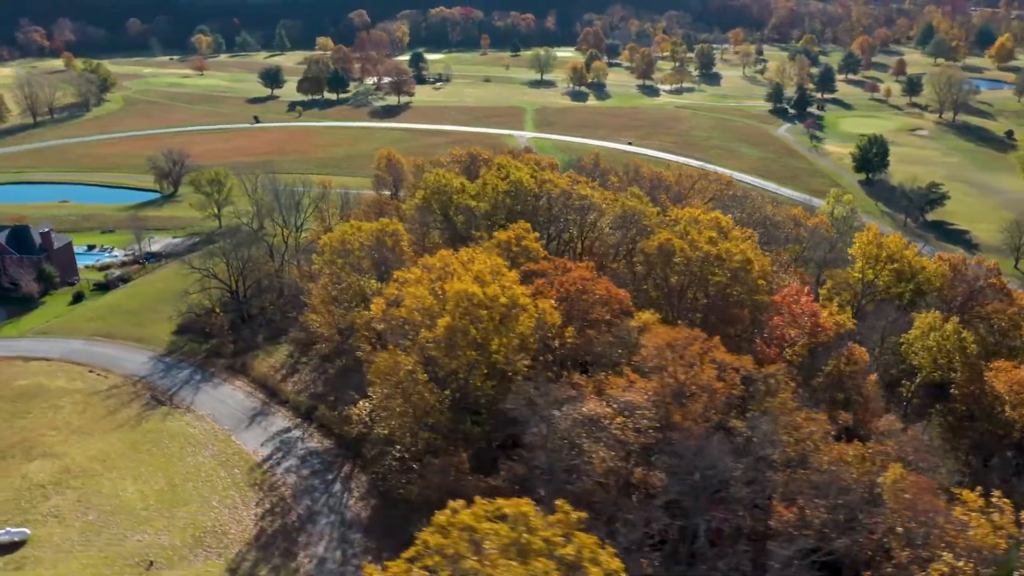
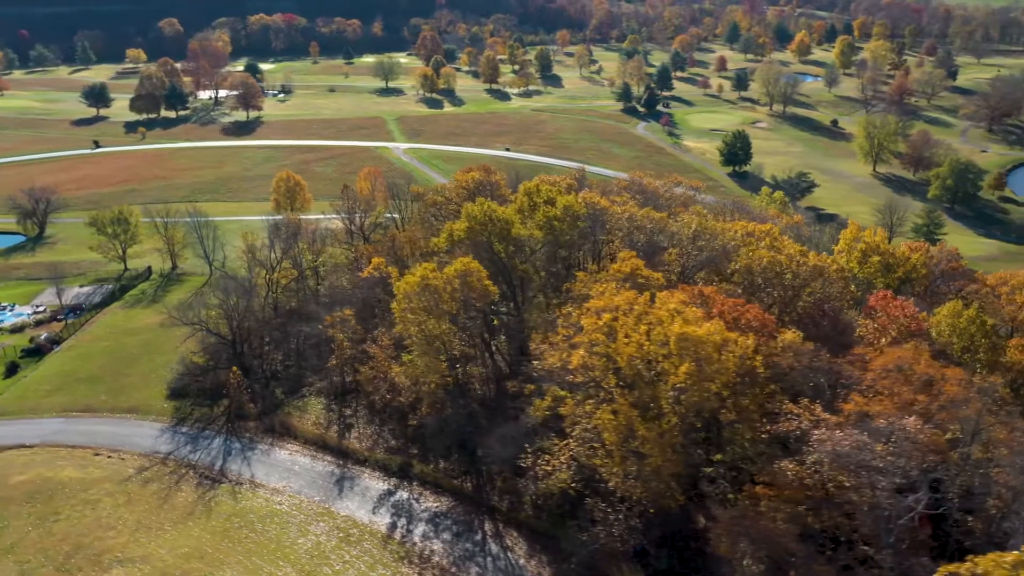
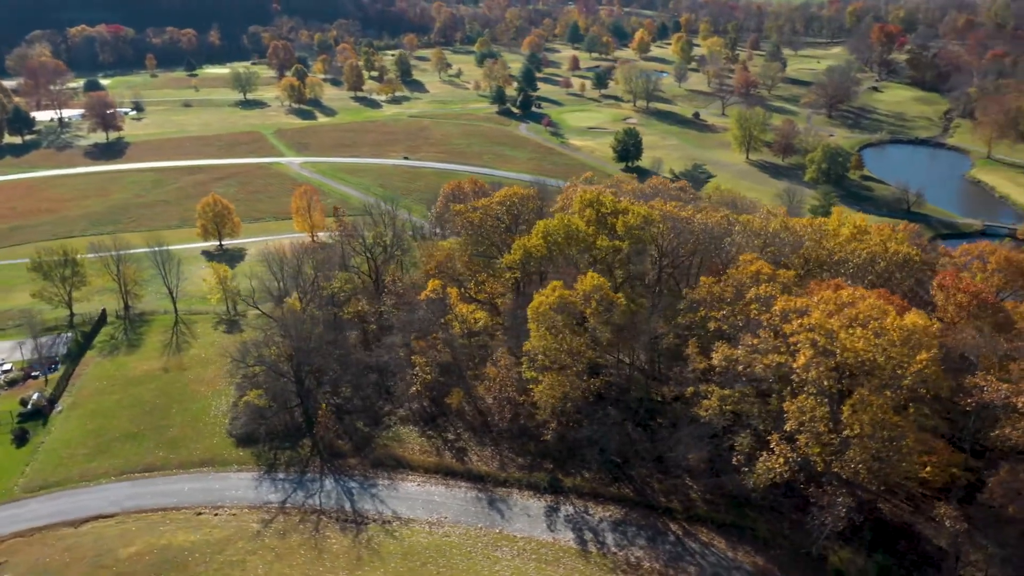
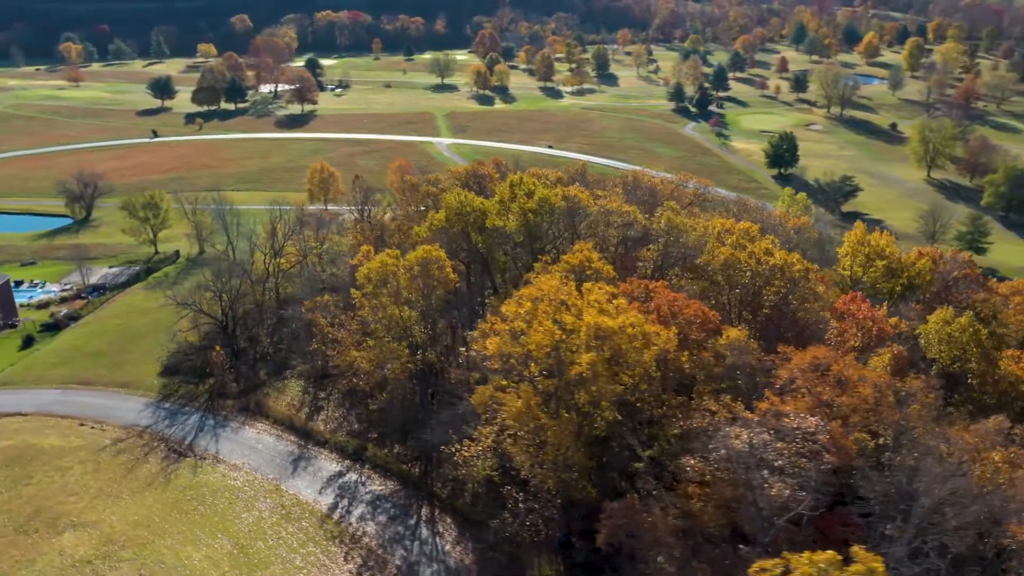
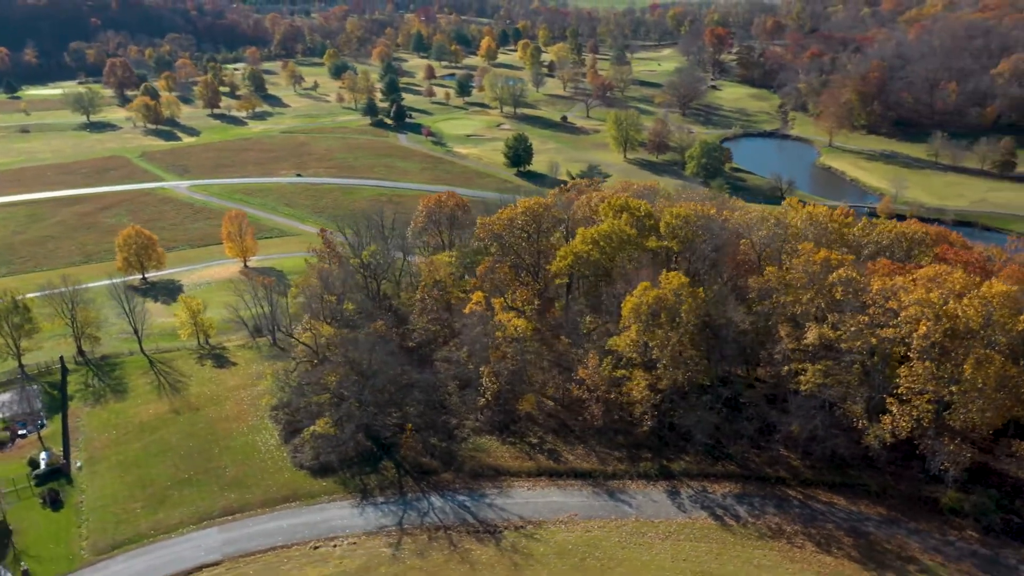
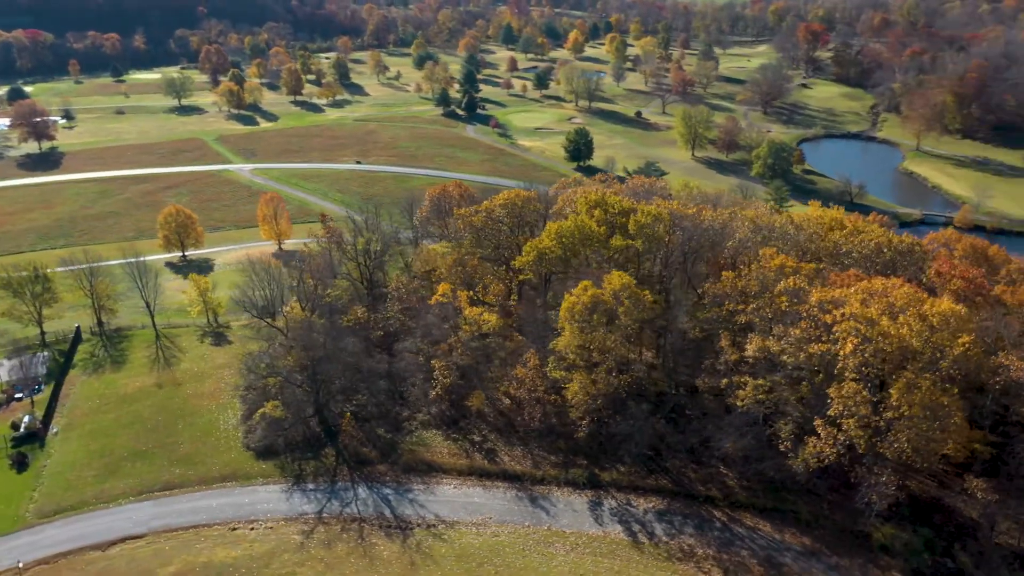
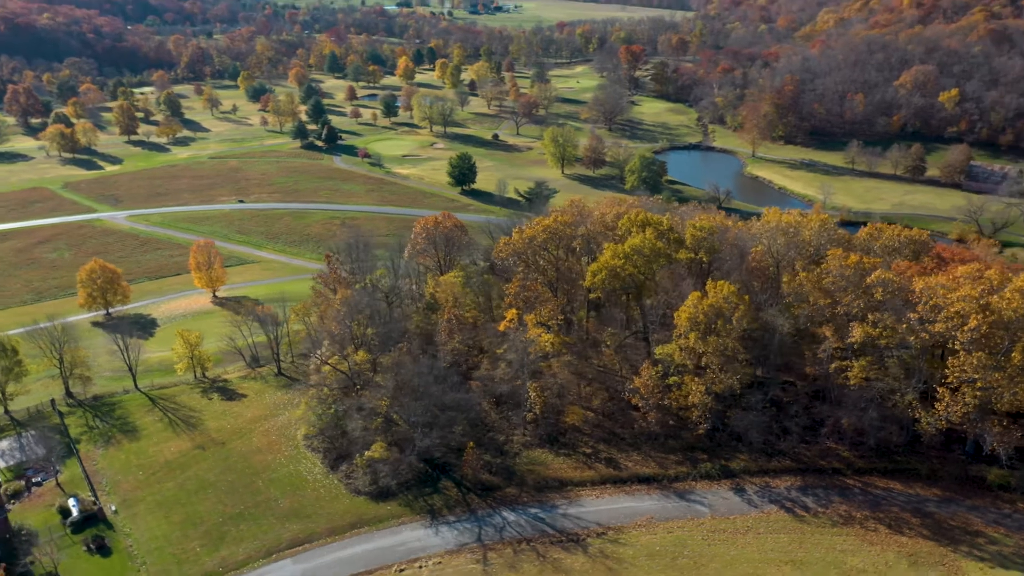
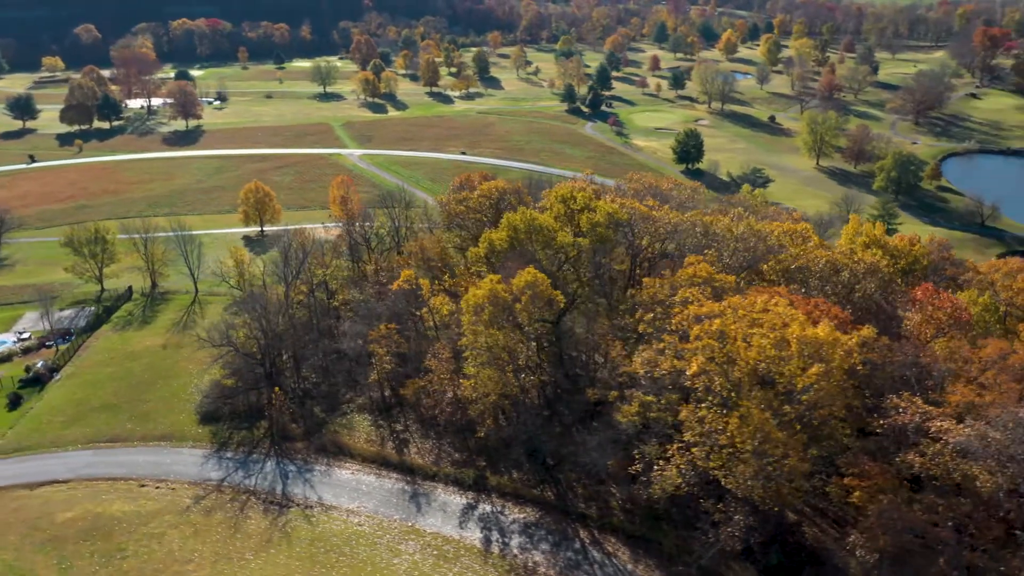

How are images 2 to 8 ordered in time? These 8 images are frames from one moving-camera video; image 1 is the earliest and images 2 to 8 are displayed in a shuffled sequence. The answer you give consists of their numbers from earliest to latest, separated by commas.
4, 2, 8, 3, 6, 5, 7
